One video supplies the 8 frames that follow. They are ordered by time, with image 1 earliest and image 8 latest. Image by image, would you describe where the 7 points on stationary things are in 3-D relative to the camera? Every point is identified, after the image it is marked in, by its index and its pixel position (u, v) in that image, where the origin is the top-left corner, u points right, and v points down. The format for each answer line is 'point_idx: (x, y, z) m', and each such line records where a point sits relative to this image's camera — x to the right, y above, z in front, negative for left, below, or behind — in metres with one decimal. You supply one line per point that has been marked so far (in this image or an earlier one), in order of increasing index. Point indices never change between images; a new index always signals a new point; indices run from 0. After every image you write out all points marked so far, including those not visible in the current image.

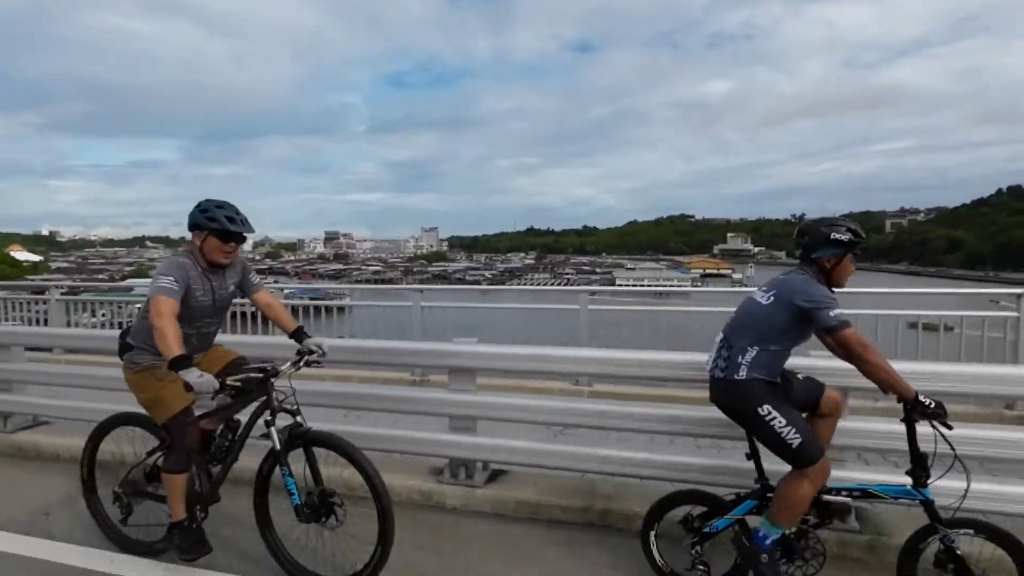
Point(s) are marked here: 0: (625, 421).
0: (+0.7, -0.8, +3.5) m
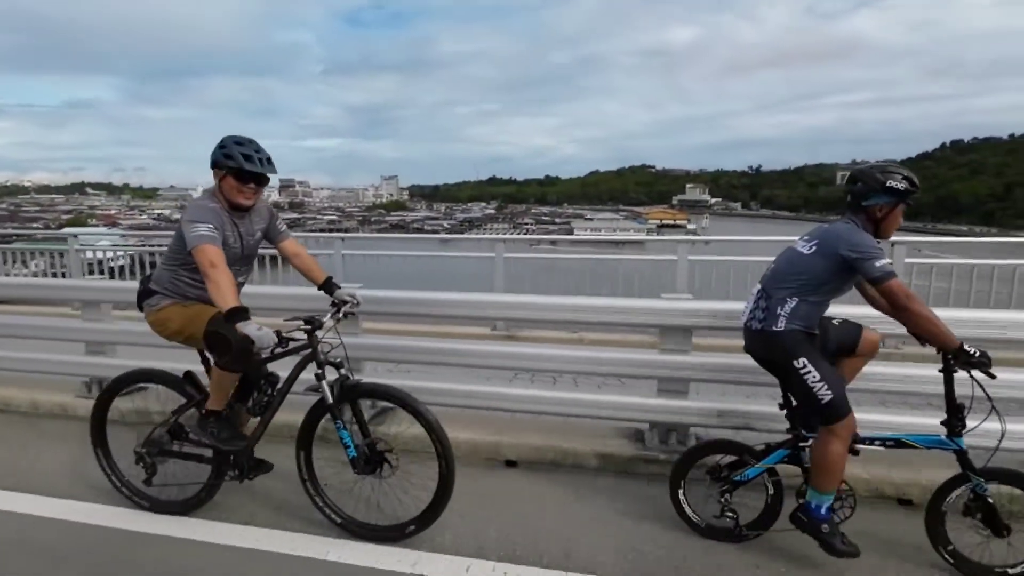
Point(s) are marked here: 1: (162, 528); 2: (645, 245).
0: (+0.9, -0.5, +3.5) m
1: (-1.8, -1.3, +3.2) m
2: (+1.8, +0.6, +8.5) m
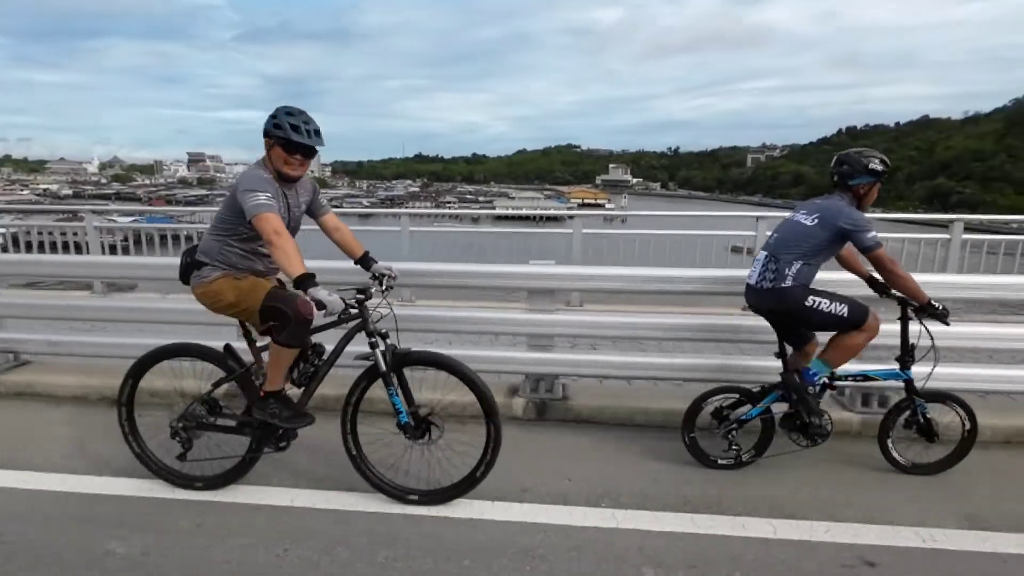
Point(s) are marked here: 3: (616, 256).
0: (+1.1, -0.3, +3.9) m
1: (-1.6, -1.2, +3.3) m
2: (+1.3, +1.0, +8.9) m
3: (+1.4, +0.5, +8.8) m
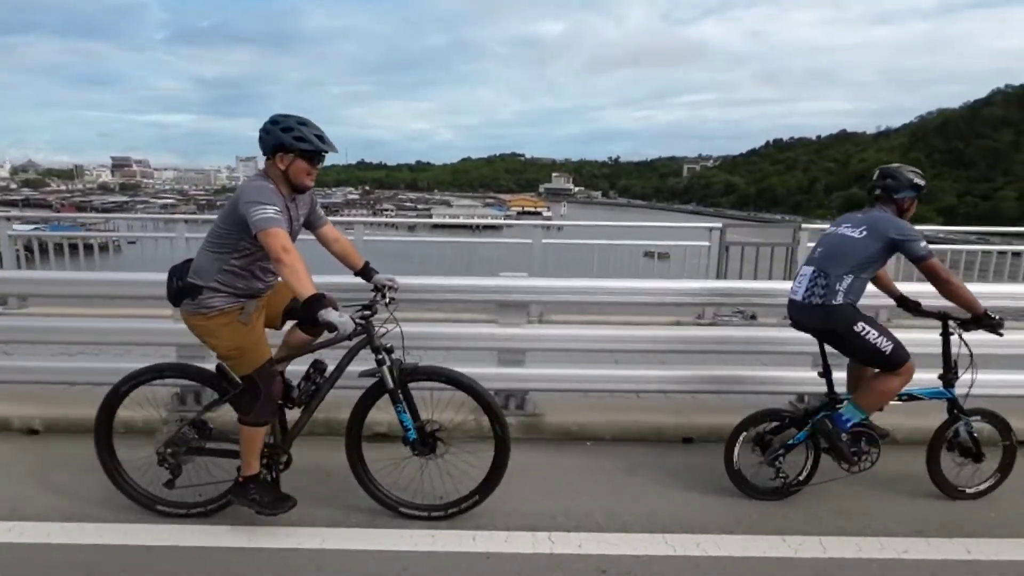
0: (+1.1, -0.4, +3.8) m
1: (-1.5, -1.3, +3.0) m
2: (+0.9, +0.9, +8.9) m
3: (+1.0, +0.3, +8.7) m
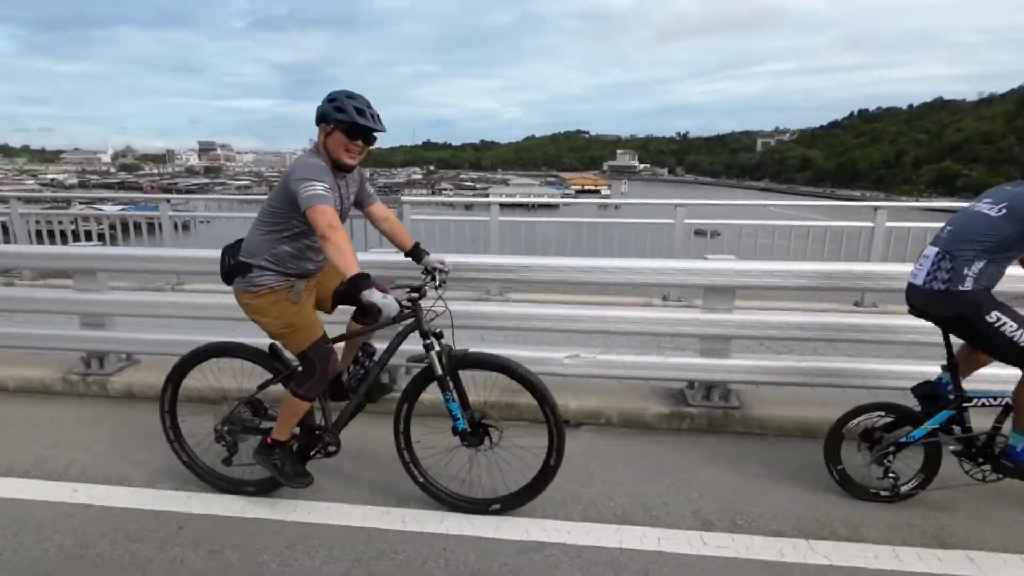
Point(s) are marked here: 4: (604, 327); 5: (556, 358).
0: (+1.4, -0.3, +3.5) m
1: (-1.2, -1.2, +3.1) m
2: (+1.8, +1.2, +8.5) m
3: (+1.9, +0.6, +8.4) m
4: (+0.6, -0.3, +3.6) m
5: (+0.3, -0.5, +3.7) m
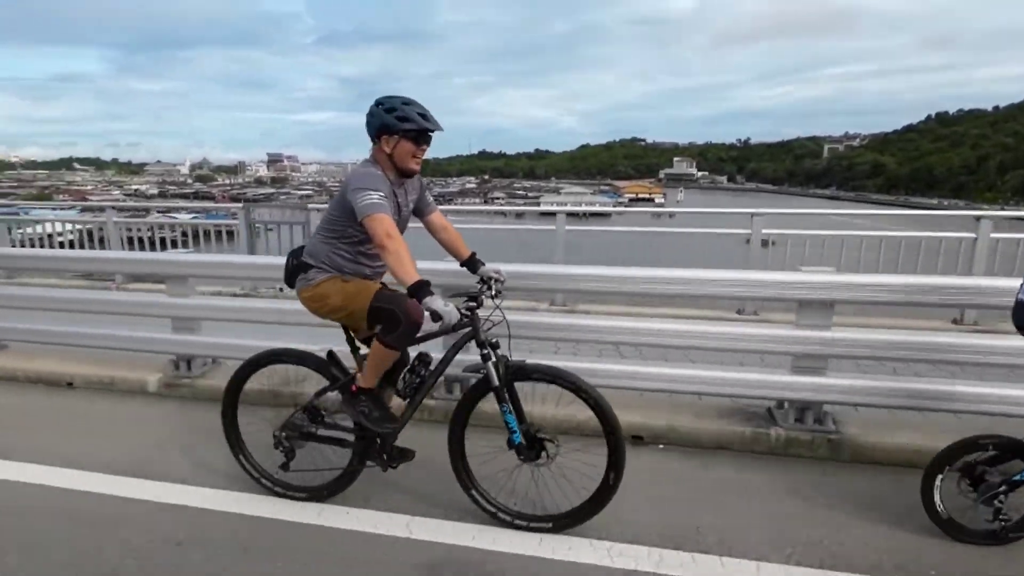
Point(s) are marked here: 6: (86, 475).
0: (+1.8, -0.3, +3.3) m
1: (-0.9, -1.2, +3.1) m
2: (+2.6, +1.0, +8.3) m
3: (+2.7, +0.5, +8.1) m
4: (+0.9, -0.3, +3.5) m
5: (+0.6, -0.5, +3.6) m
6: (-2.6, -1.1, +3.4) m
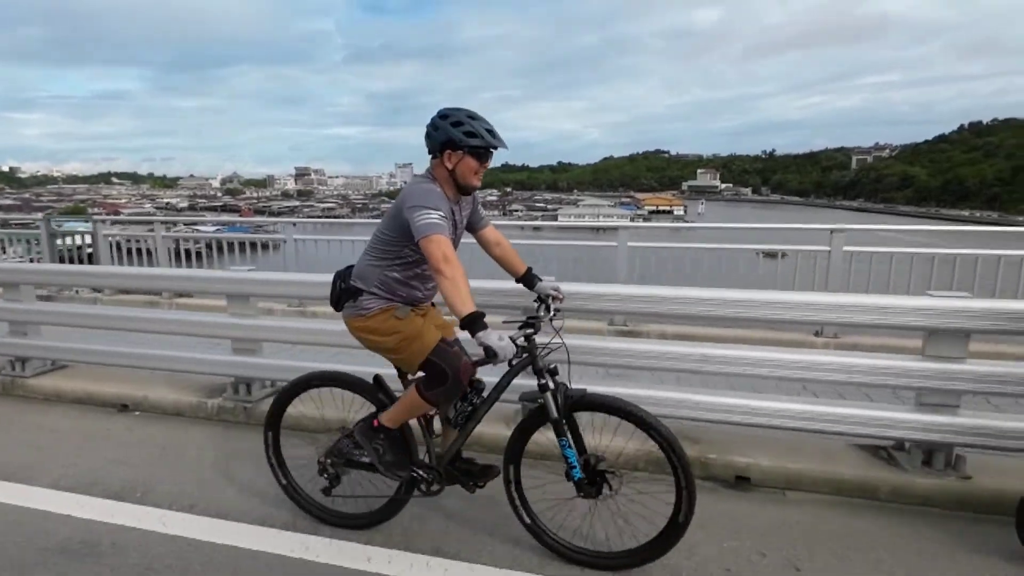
0: (+2.1, -0.5, +3.0) m
1: (-0.6, -1.3, +2.9) m
2: (+3.2, +0.8, +7.9) m
3: (+3.2, +0.3, +7.8) m
4: (+1.2, -0.4, +3.2) m
5: (+1.0, -0.7, +3.4) m
6: (-2.3, -1.2, +3.3) m
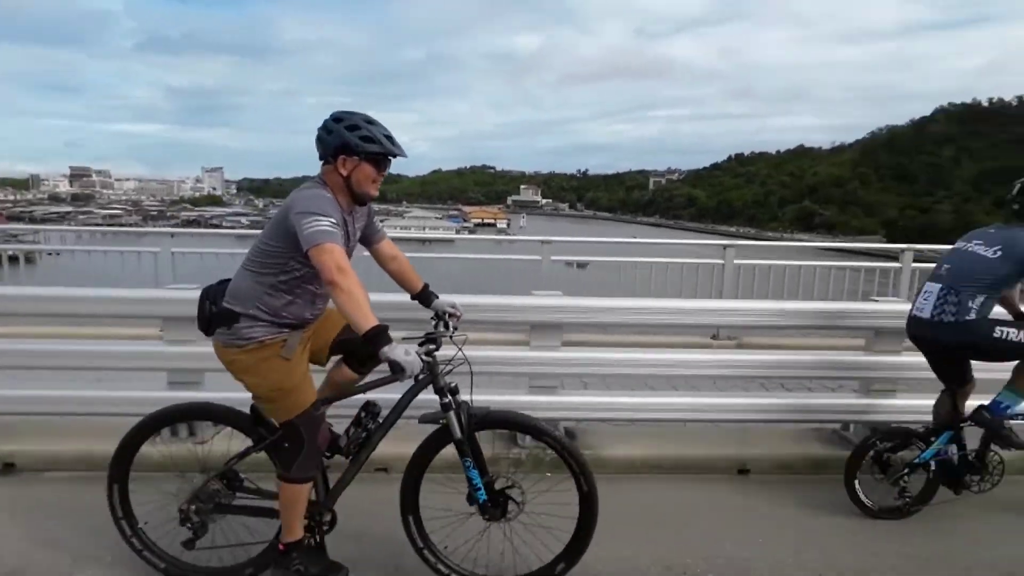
0: (+1.5, -0.5, +3.5) m
1: (-1.1, -1.4, +2.6) m
2: (+1.0, +0.7, +8.5) m
3: (+1.2, +0.1, +8.4) m
4: (+0.6, -0.5, +3.5) m
5: (+0.3, -0.7, +3.5) m
6: (-2.7, -1.3, +2.5) m
